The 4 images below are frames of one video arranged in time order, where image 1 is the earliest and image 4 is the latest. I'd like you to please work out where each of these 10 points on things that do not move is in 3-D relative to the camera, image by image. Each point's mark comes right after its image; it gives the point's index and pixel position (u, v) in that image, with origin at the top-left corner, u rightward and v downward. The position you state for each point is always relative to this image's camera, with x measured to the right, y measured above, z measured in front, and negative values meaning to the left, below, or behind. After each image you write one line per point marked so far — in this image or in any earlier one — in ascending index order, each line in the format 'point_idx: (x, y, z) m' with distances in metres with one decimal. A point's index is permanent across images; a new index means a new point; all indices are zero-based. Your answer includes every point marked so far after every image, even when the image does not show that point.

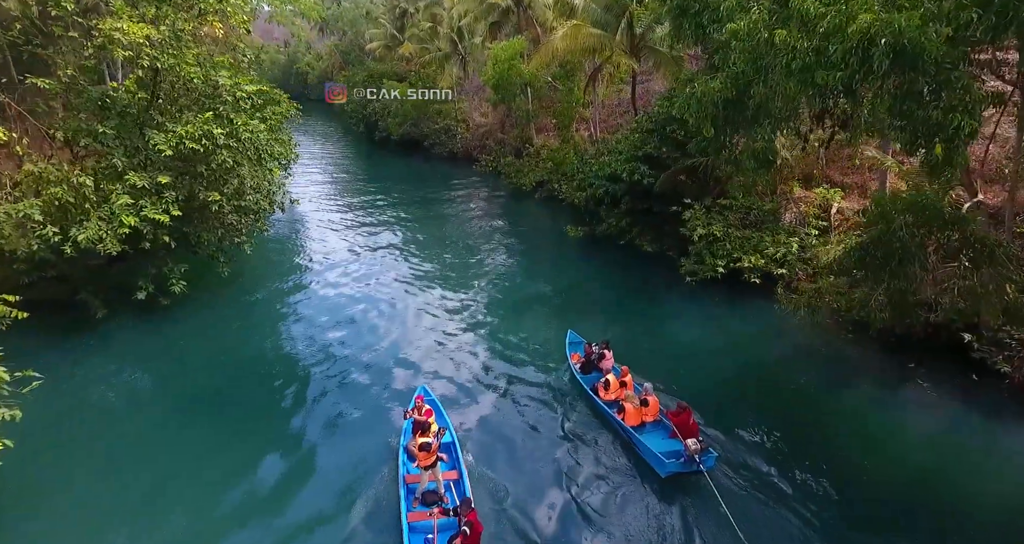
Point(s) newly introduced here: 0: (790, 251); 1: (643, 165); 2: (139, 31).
0: (+6.8, +0.5, +15.0) m
1: (+4.1, +3.3, +19.2) m
2: (-6.6, +4.3, +10.9) m
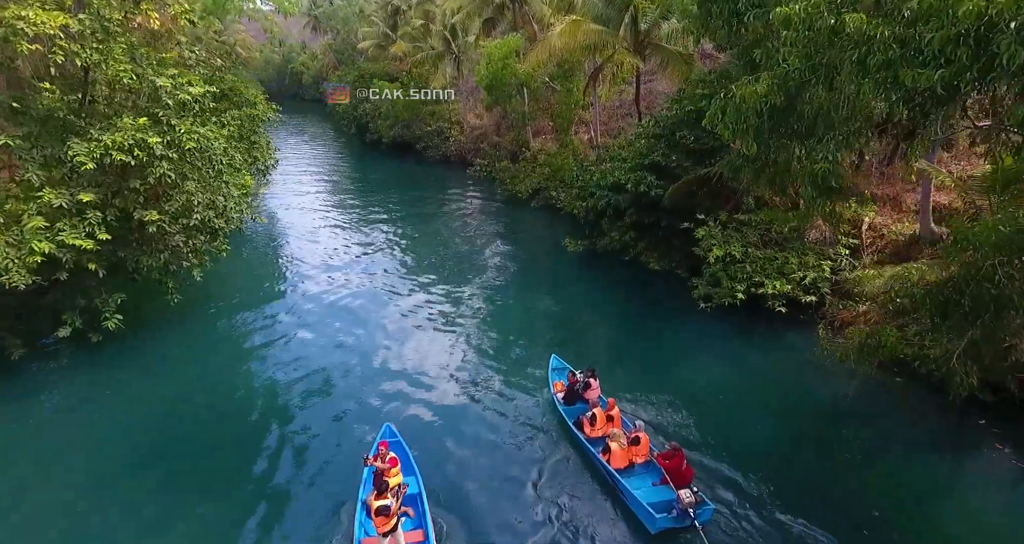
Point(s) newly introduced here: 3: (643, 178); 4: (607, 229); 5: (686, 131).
0: (+6.6, -0.1, +13.2) m
1: (+3.9, +2.8, +17.4) m
2: (-6.7, +3.7, +9.0) m
3: (+3.7, +2.6, +17.4) m
4: (+3.0, +1.3, +19.6) m
5: (+4.8, +3.9, +16.9) m
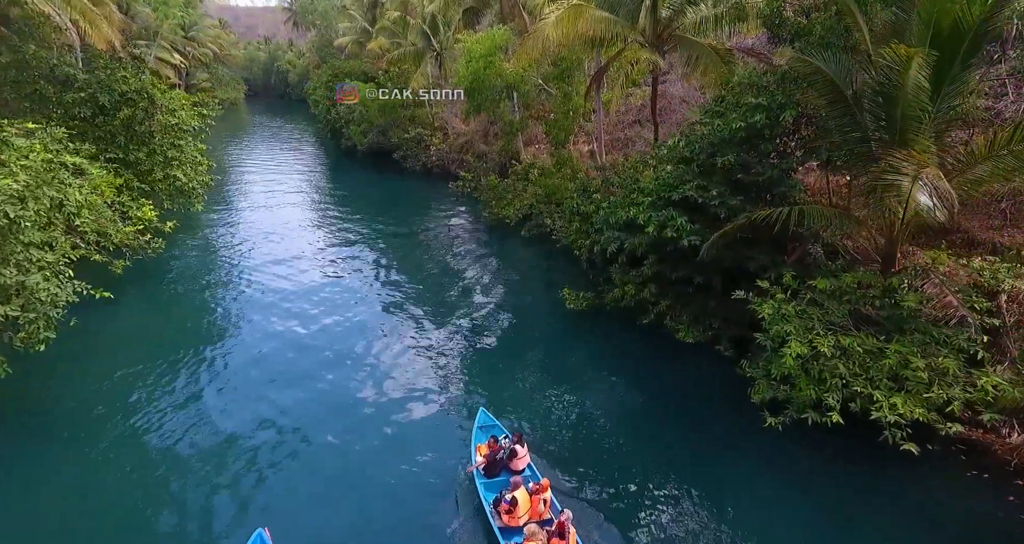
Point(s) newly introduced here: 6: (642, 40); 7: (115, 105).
0: (+6.2, -1.6, +8.6) m
1: (+3.4, +1.2, +12.7) m
2: (-7.1, +2.2, +4.2) m
3: (+3.2, +1.1, +12.7) m
4: (+2.6, -0.2, +14.9) m
5: (+4.3, +2.4, +12.2) m
6: (+3.4, +6.1, +16.1) m
7: (-11.4, +4.8, +17.7) m
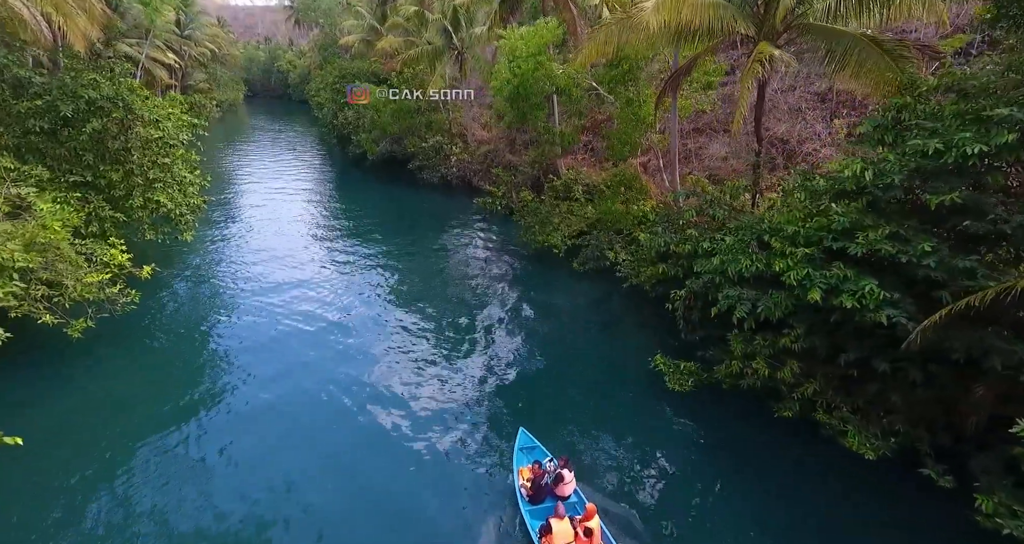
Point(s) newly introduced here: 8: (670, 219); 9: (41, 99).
0: (+7.8, -2.8, +4.8) m
1: (+5.0, 0.0, +9.0) m
2: (-5.5, +1.0, +0.5) m
3: (+4.8, -0.1, +8.9) m
4: (+4.2, -1.4, +11.1) m
5: (+5.9, +1.1, +8.5) m
6: (+5.0, +4.8, +12.4) m
7: (-9.8, +3.6, +14.0) m
8: (+3.8, +1.3, +15.0) m
9: (-10.5, +3.8, +13.7) m
